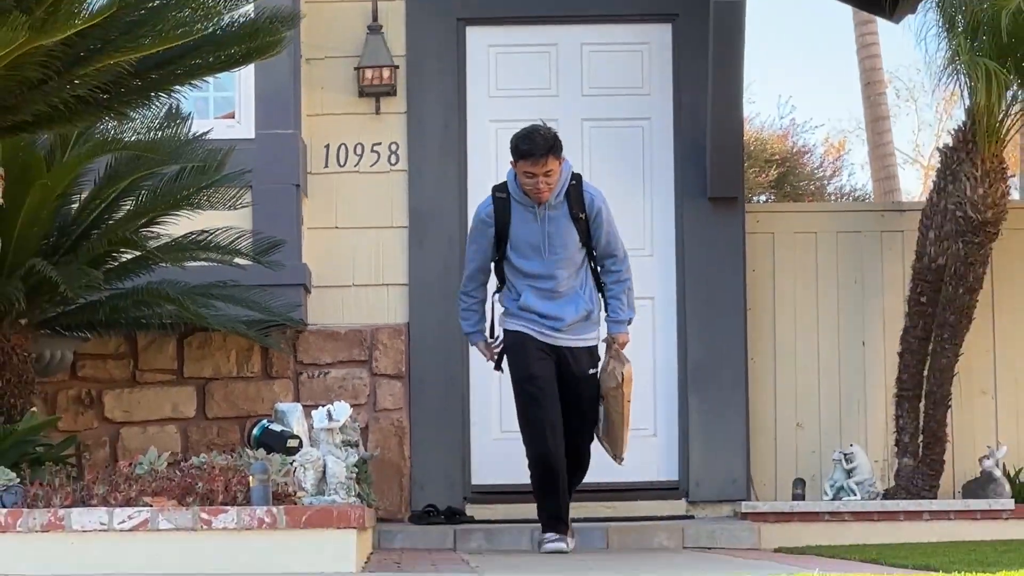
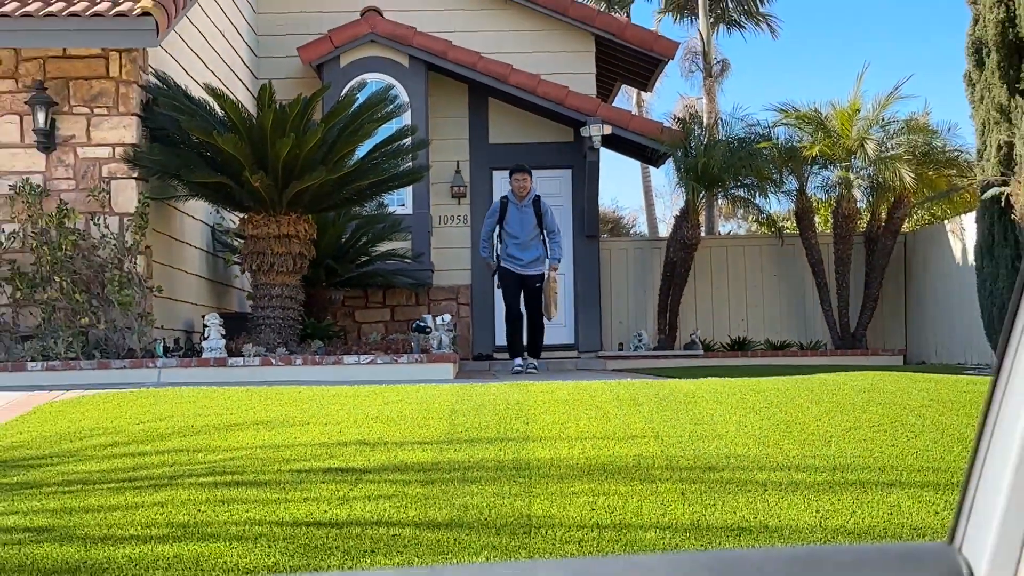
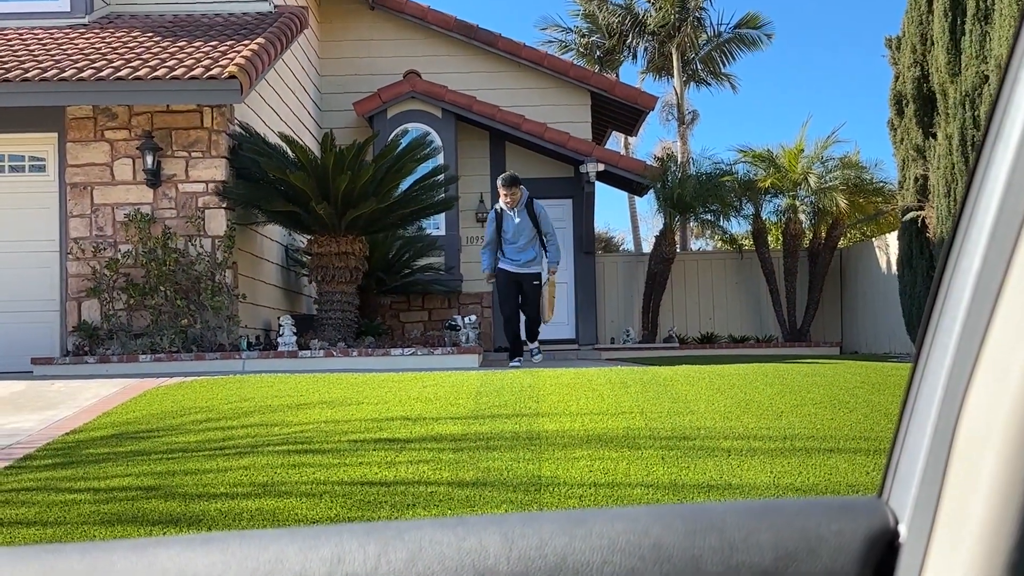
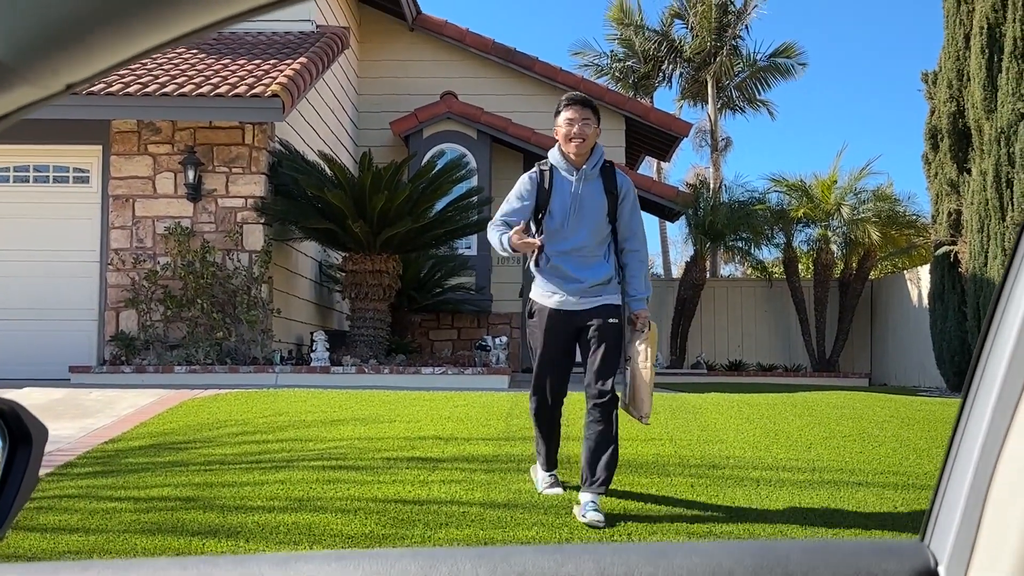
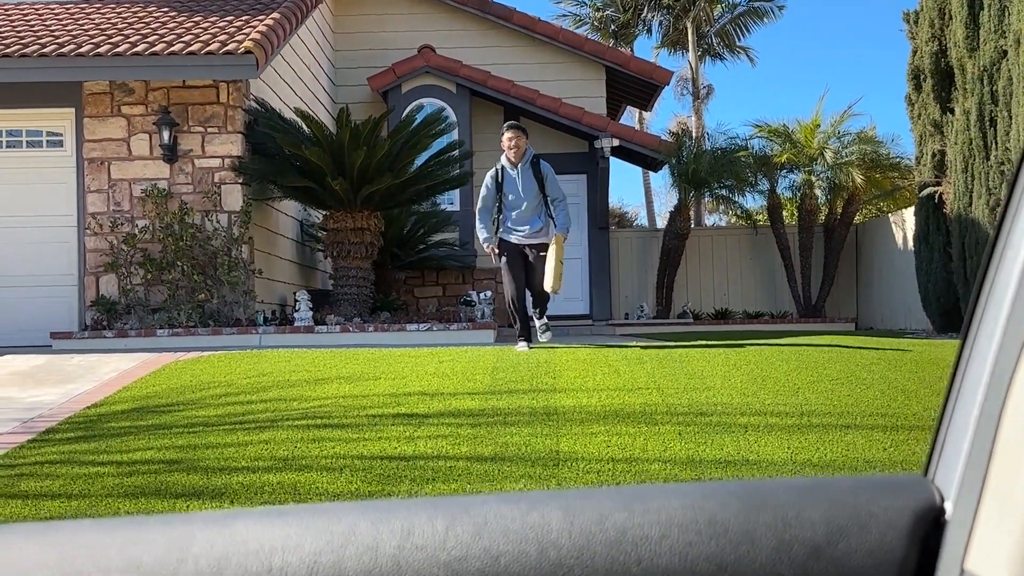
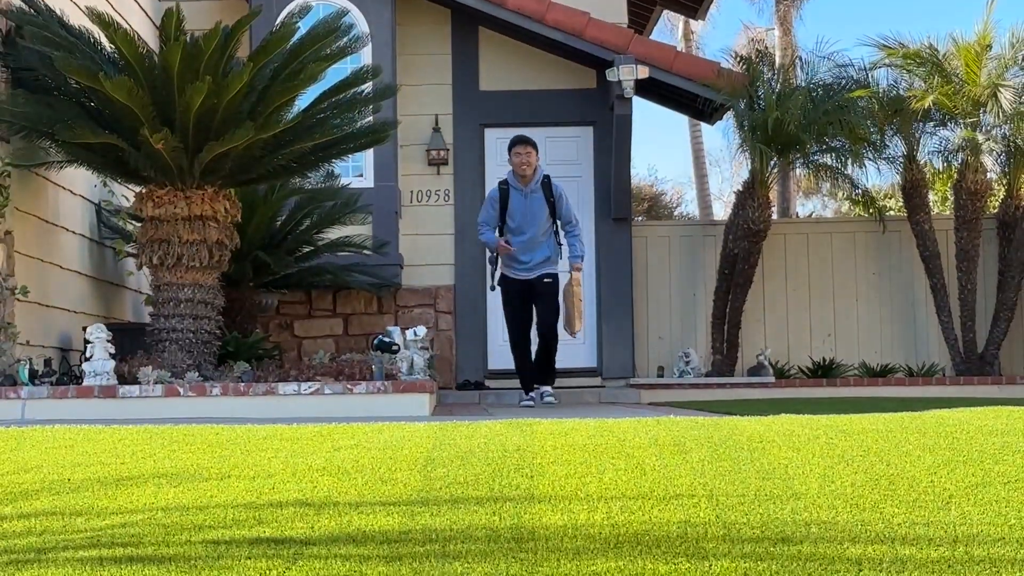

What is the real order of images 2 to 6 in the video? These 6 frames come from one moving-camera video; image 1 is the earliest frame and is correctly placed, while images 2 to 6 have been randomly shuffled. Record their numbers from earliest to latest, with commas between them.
6, 2, 3, 5, 4
